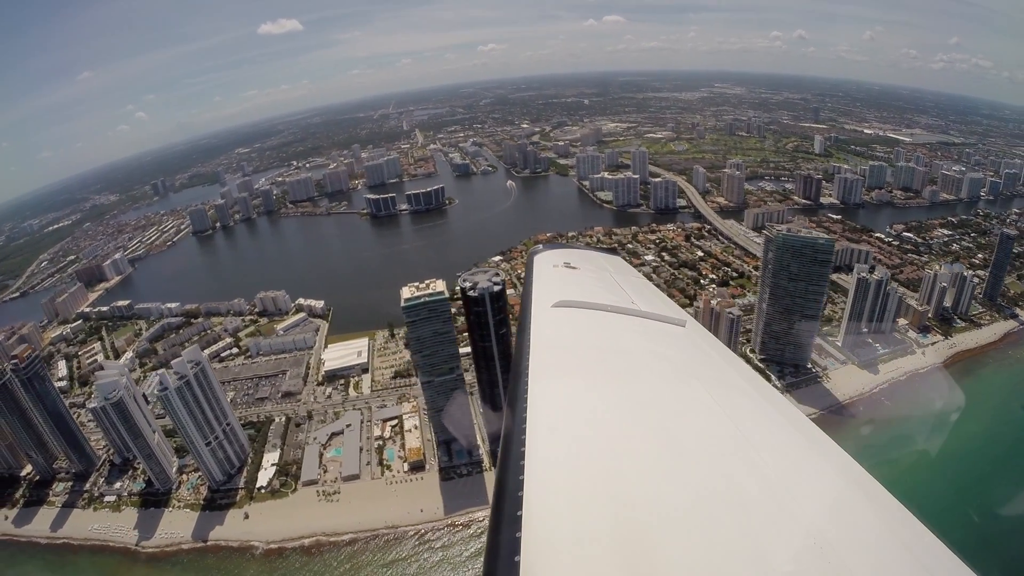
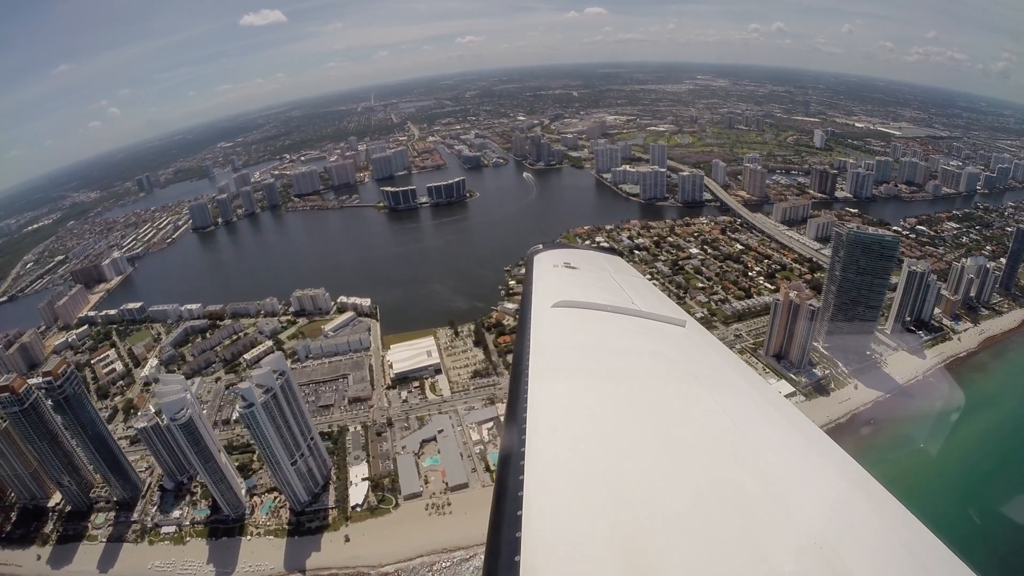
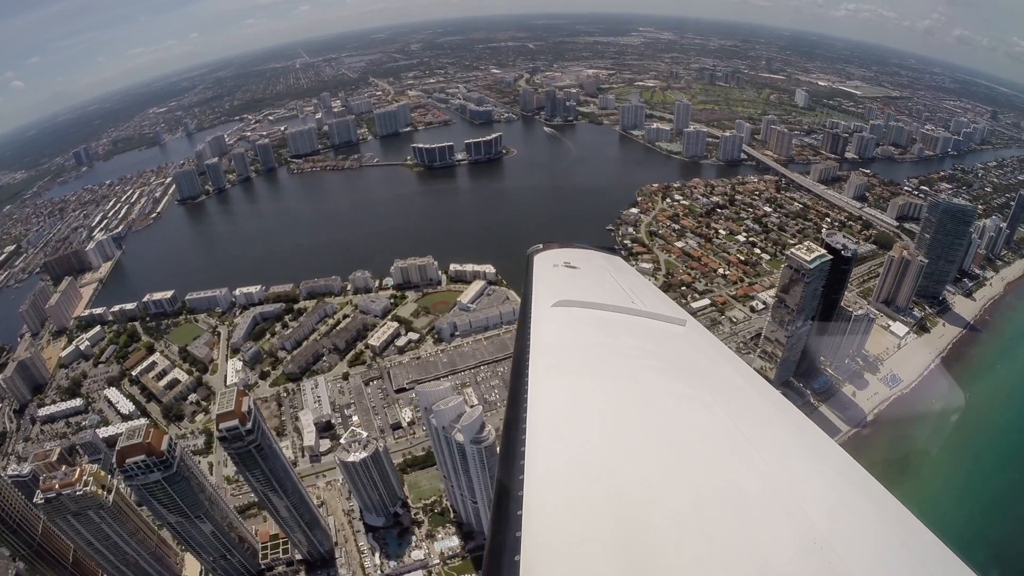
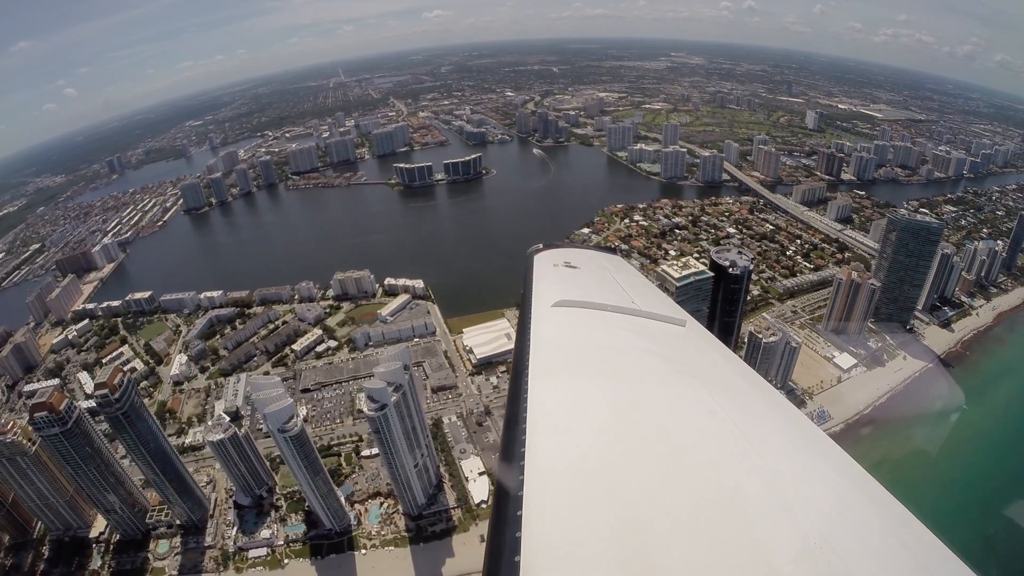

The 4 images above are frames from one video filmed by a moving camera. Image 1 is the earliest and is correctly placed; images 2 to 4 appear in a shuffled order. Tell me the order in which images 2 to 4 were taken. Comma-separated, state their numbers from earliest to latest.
2, 4, 3
